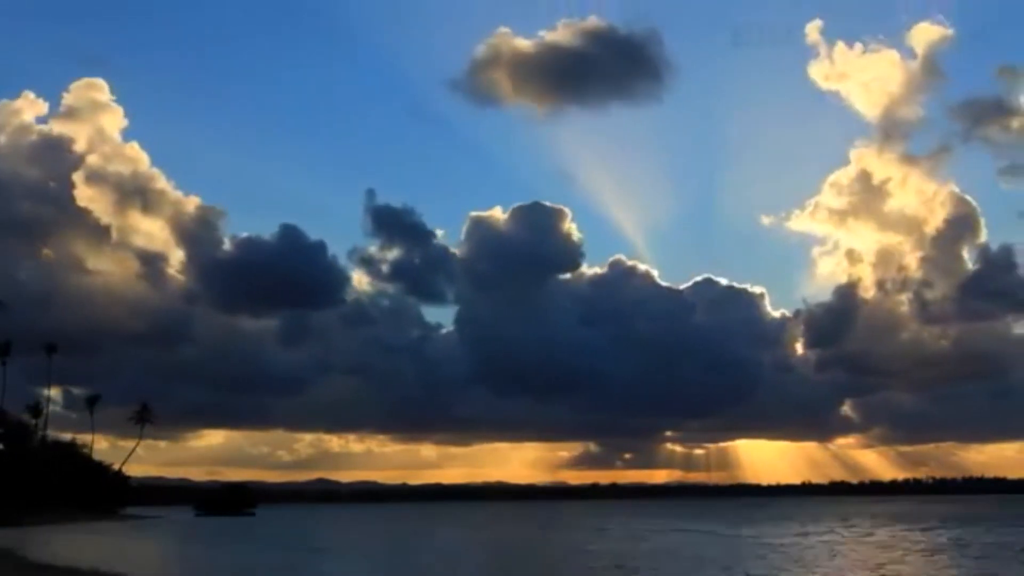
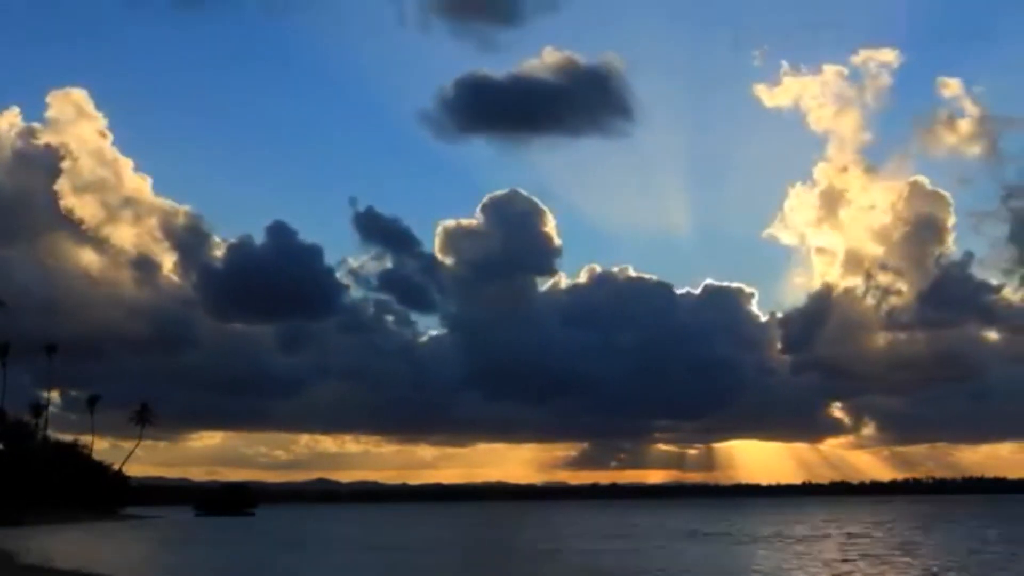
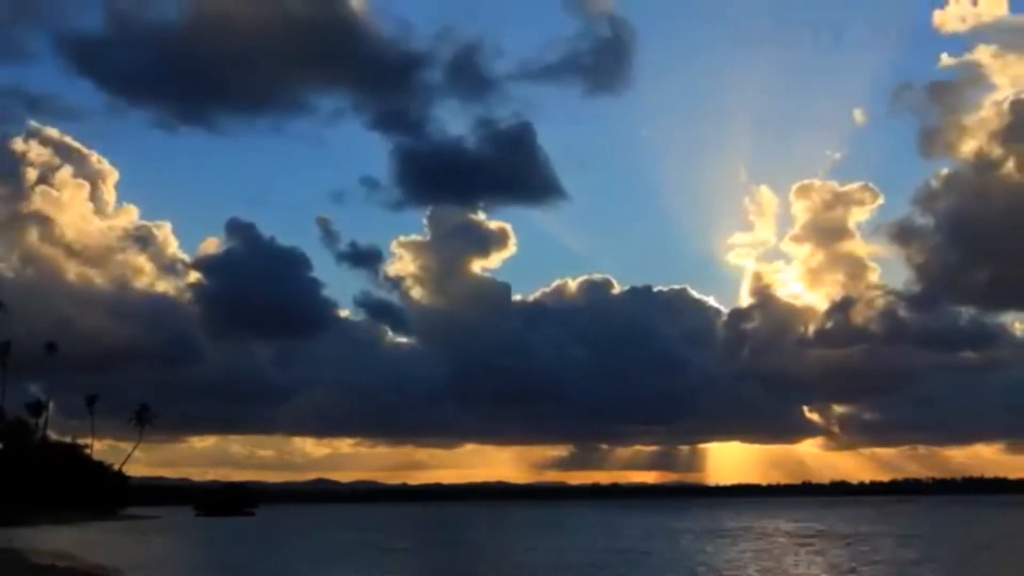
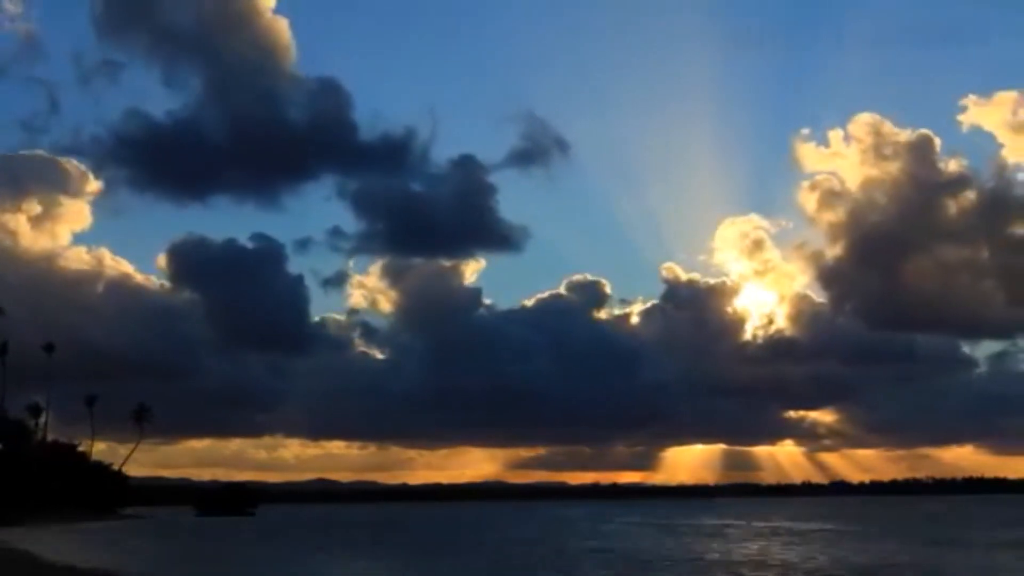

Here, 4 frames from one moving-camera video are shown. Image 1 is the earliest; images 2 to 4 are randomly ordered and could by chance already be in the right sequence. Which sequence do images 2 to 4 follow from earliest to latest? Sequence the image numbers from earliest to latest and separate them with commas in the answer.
2, 3, 4
